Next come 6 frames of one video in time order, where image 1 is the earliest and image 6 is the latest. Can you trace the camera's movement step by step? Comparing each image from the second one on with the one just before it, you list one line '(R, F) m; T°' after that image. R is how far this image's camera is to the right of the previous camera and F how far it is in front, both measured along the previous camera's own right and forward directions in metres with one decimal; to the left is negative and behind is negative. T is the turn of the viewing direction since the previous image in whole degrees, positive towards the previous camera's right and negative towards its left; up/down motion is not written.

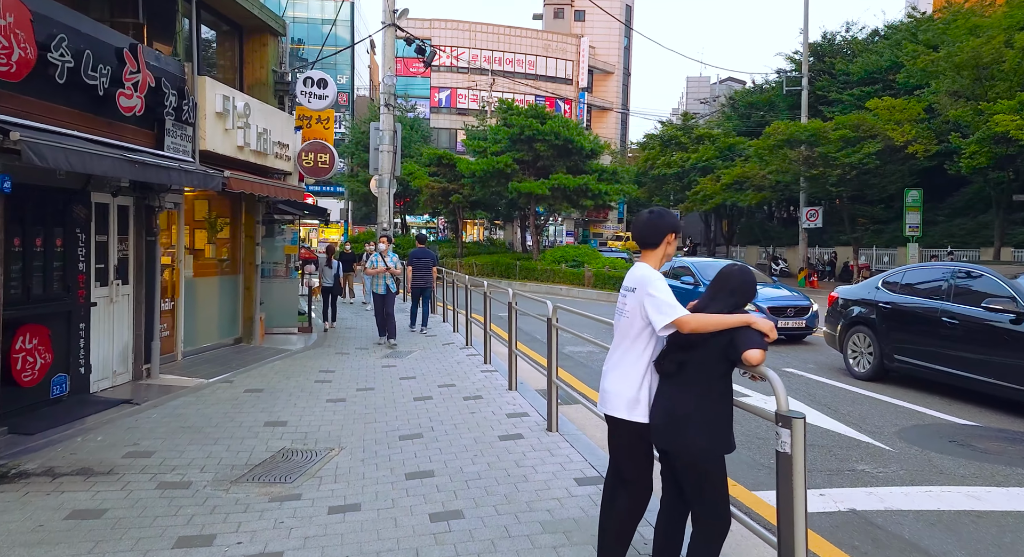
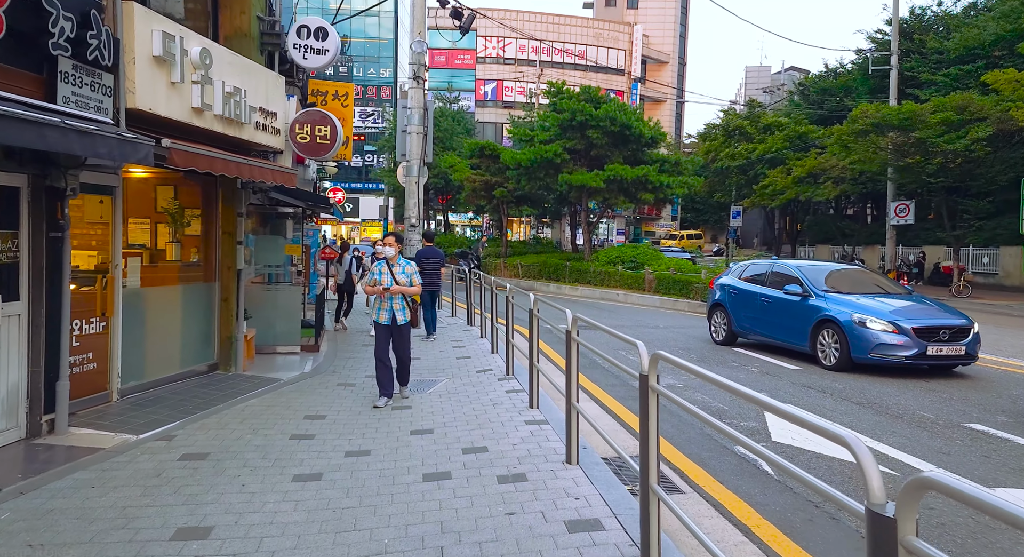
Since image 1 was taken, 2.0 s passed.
(-0.1, +2.6) m; -4°
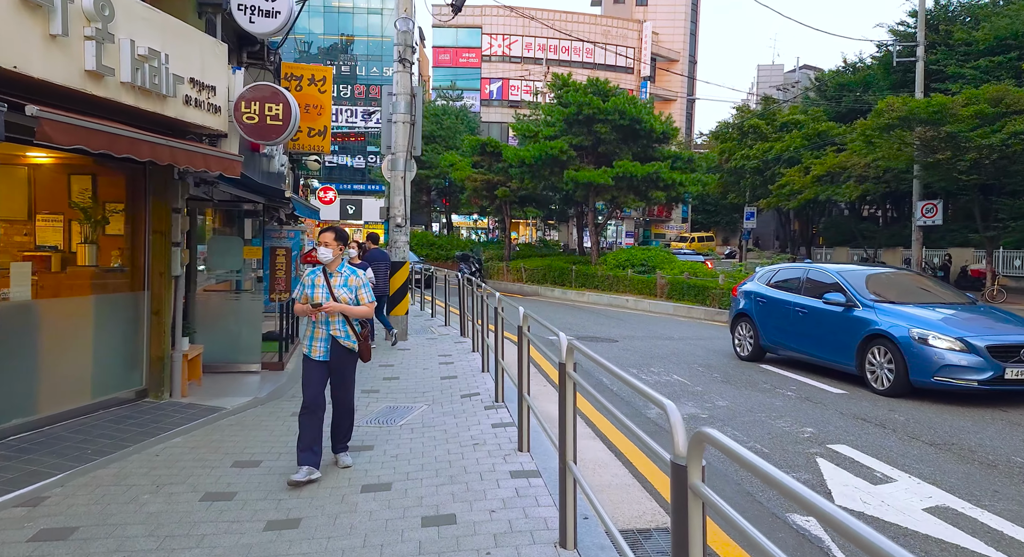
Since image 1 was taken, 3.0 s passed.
(+0.2, +1.4) m; -1°
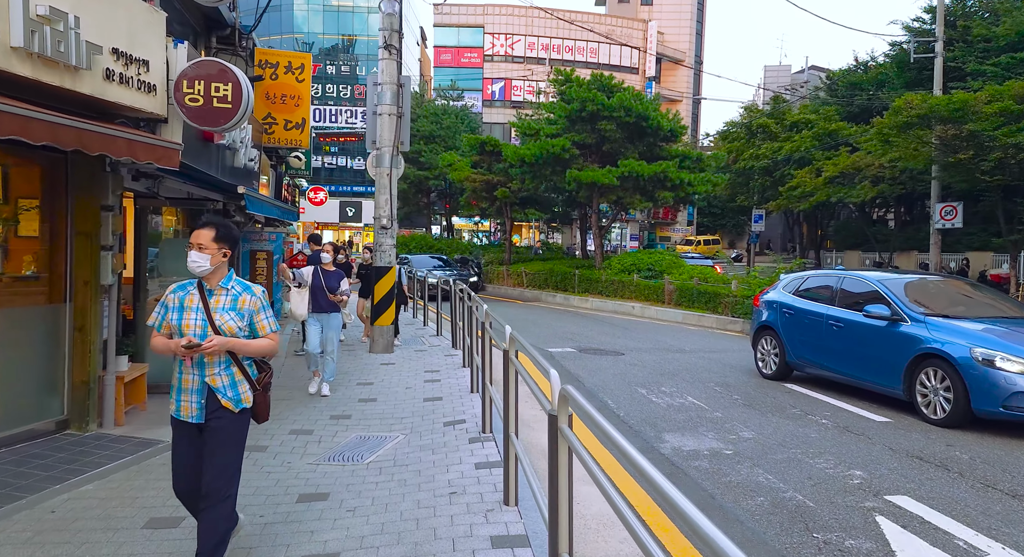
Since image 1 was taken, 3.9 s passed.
(+0.1, +1.1) m; 0°
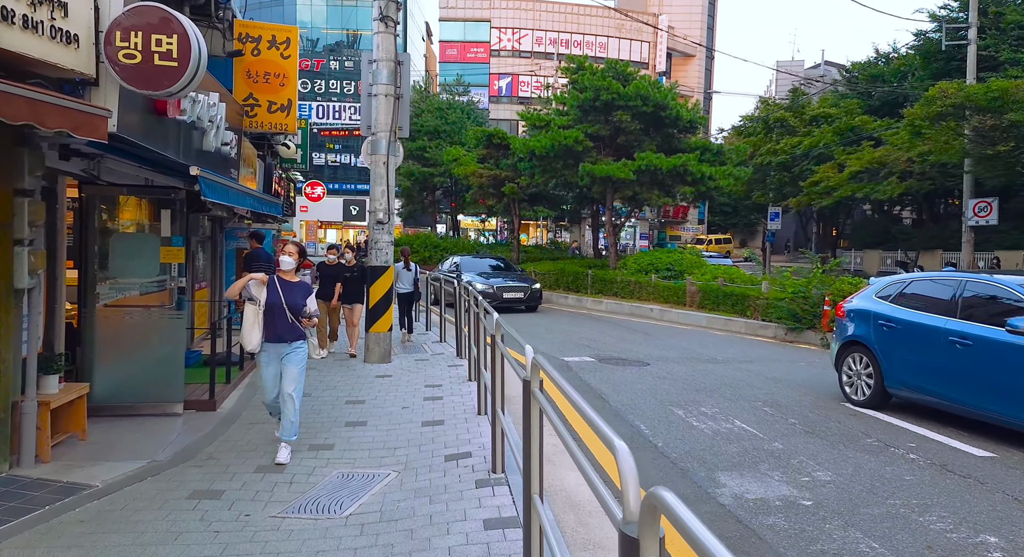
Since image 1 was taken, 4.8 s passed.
(-0.1, +1.2) m; -1°
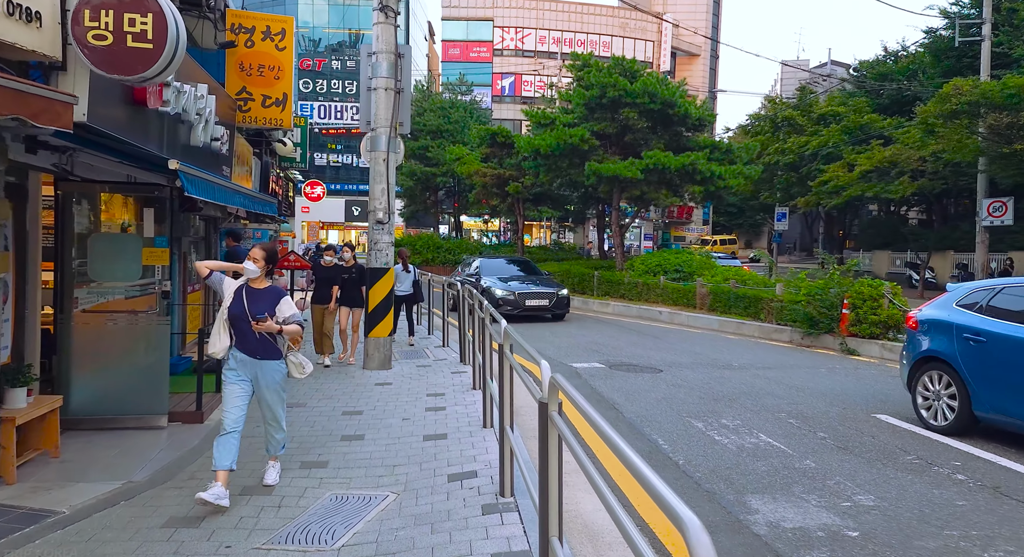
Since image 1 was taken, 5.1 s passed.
(-0.1, +0.5) m; 0°
